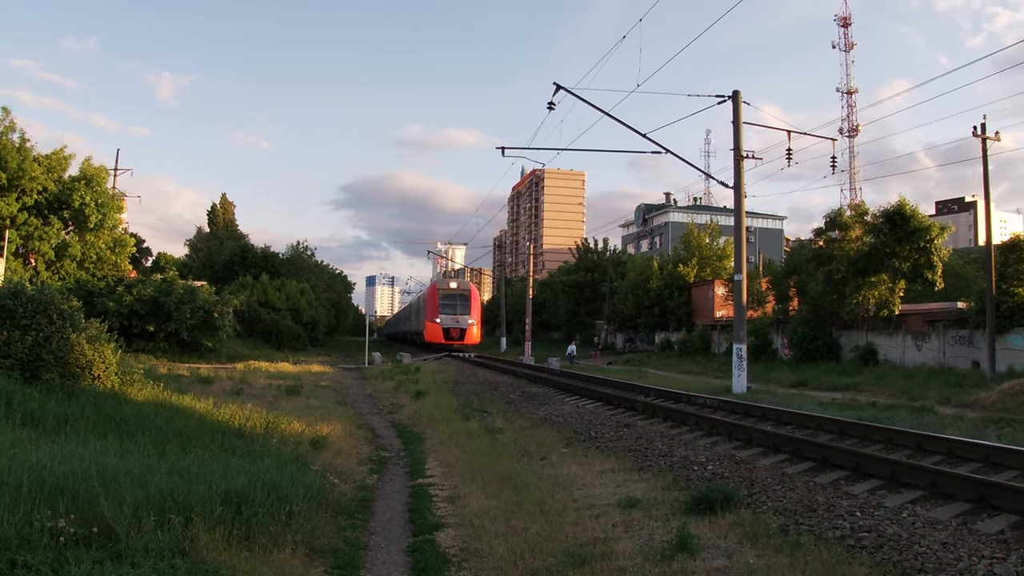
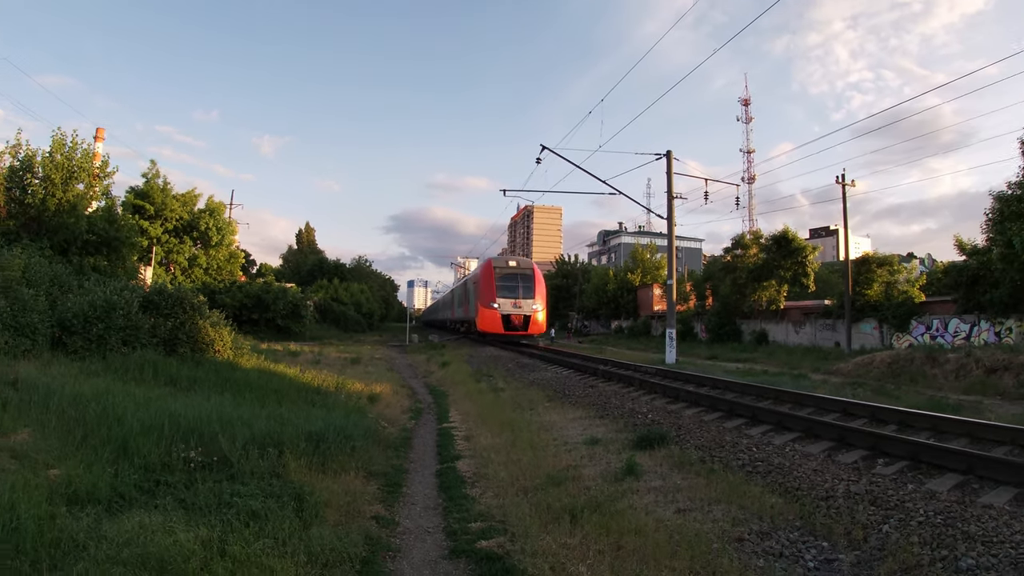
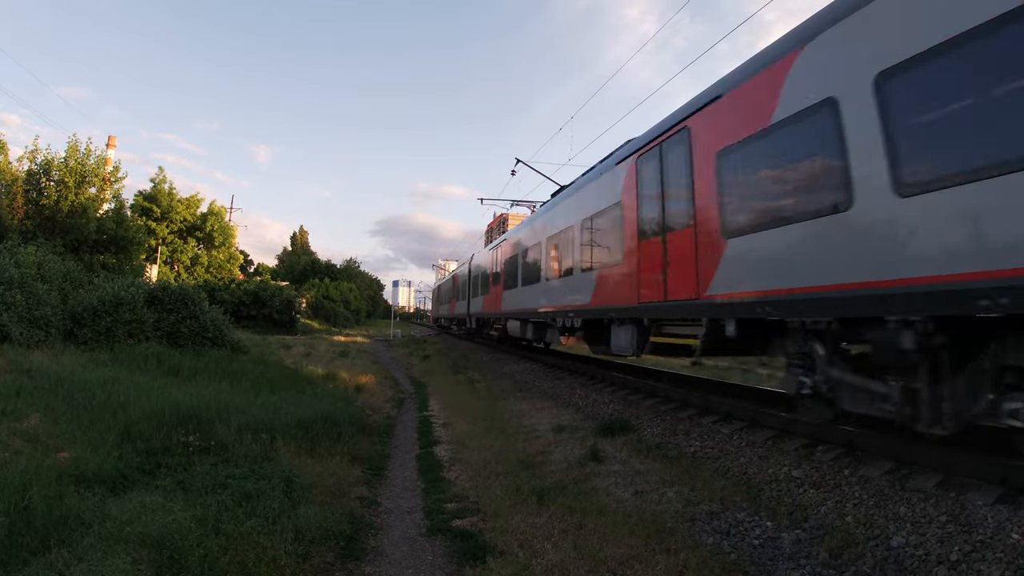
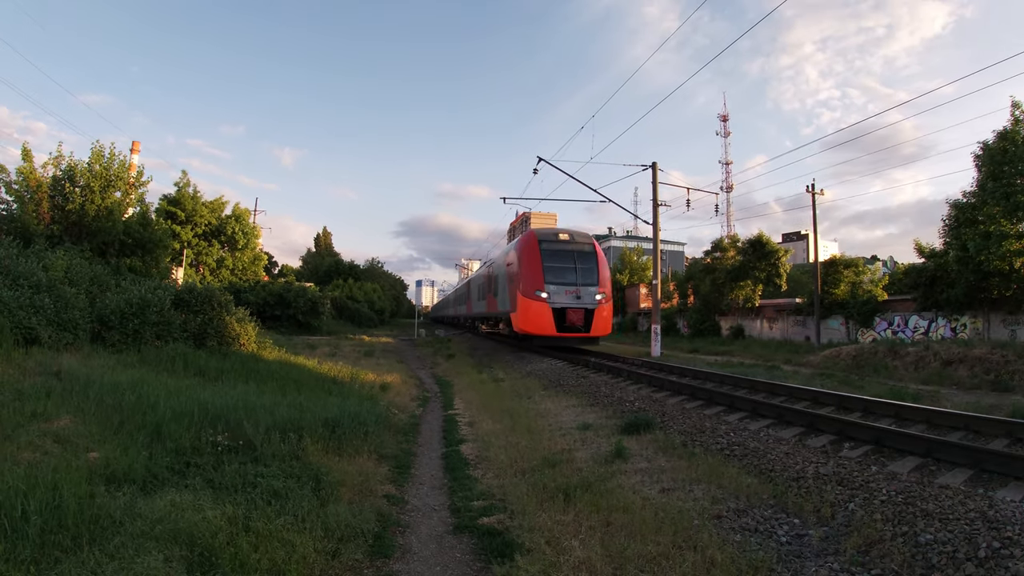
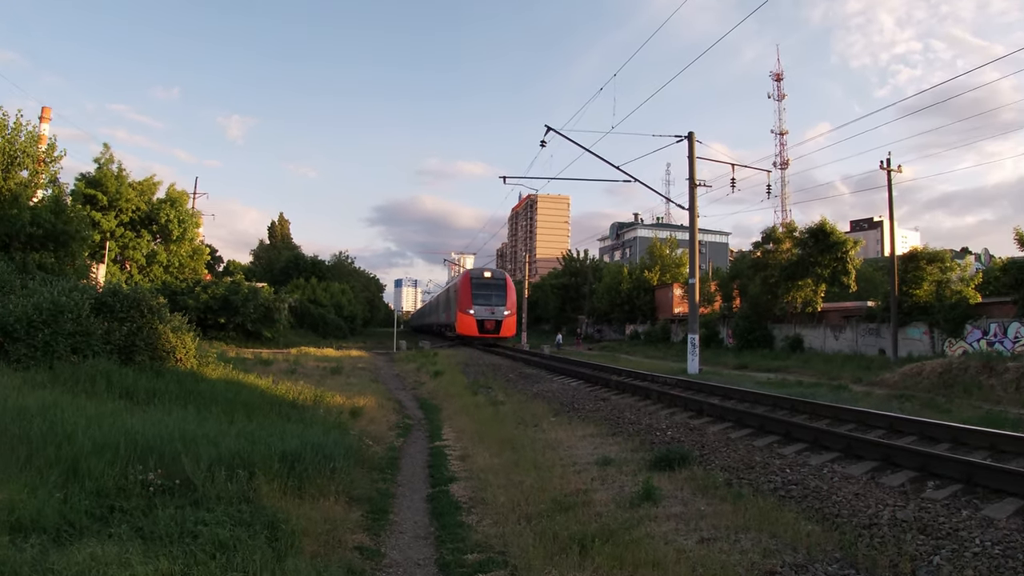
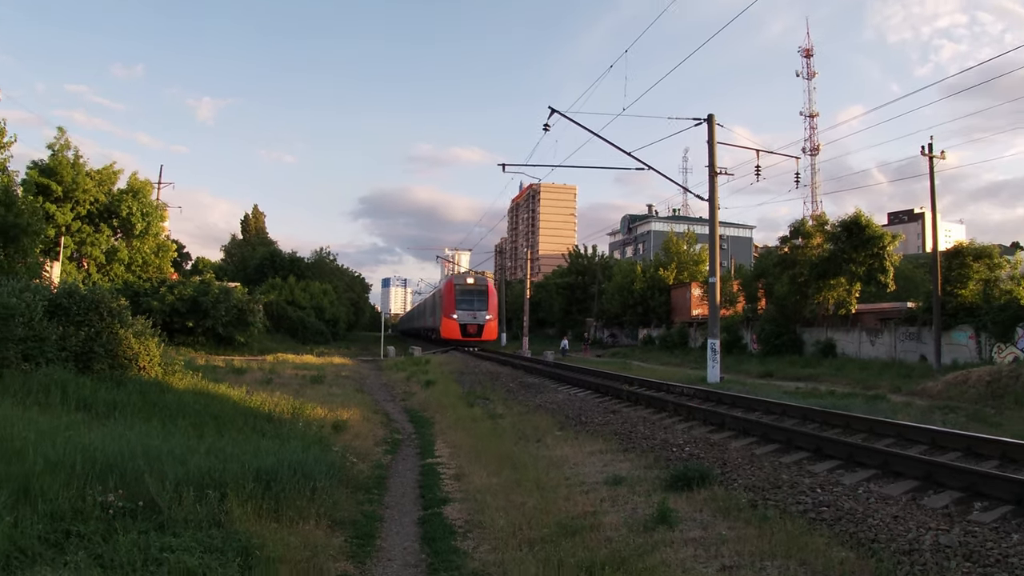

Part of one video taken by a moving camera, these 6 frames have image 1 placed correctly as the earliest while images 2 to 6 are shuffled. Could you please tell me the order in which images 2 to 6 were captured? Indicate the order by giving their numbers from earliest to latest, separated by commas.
6, 5, 2, 4, 3
